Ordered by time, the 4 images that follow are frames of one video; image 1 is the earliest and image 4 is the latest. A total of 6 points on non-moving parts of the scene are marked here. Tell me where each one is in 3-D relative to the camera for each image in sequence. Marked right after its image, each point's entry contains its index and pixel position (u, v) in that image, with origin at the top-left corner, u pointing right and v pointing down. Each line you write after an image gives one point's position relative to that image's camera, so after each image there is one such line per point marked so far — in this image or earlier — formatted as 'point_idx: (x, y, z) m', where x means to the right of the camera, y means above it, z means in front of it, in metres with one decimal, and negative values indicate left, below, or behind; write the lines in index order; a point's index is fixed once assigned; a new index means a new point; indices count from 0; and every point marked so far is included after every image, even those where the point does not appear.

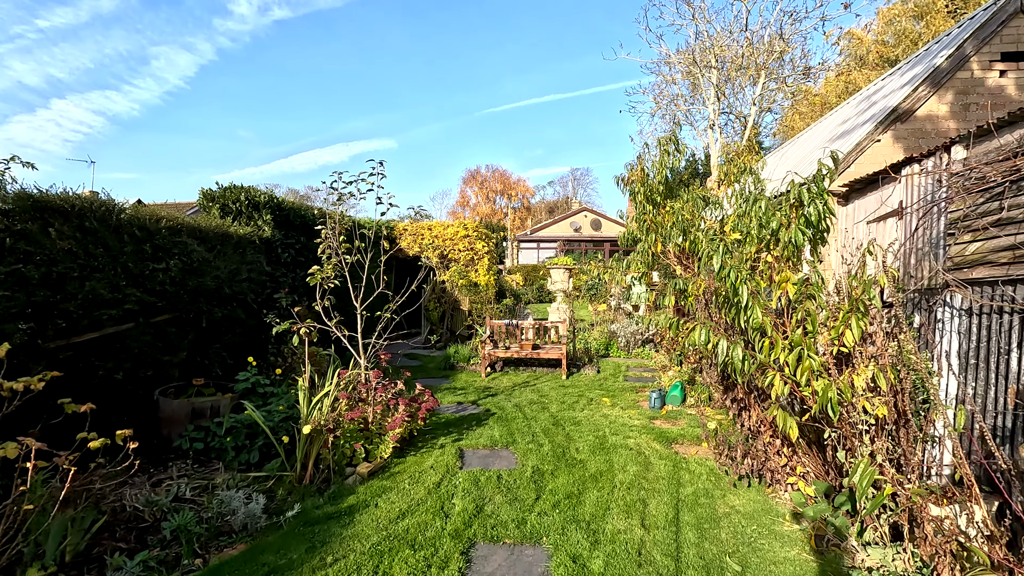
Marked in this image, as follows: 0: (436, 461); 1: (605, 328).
0: (-0.6, -1.3, +4.0) m
1: (+1.7, -0.8, +9.7) m
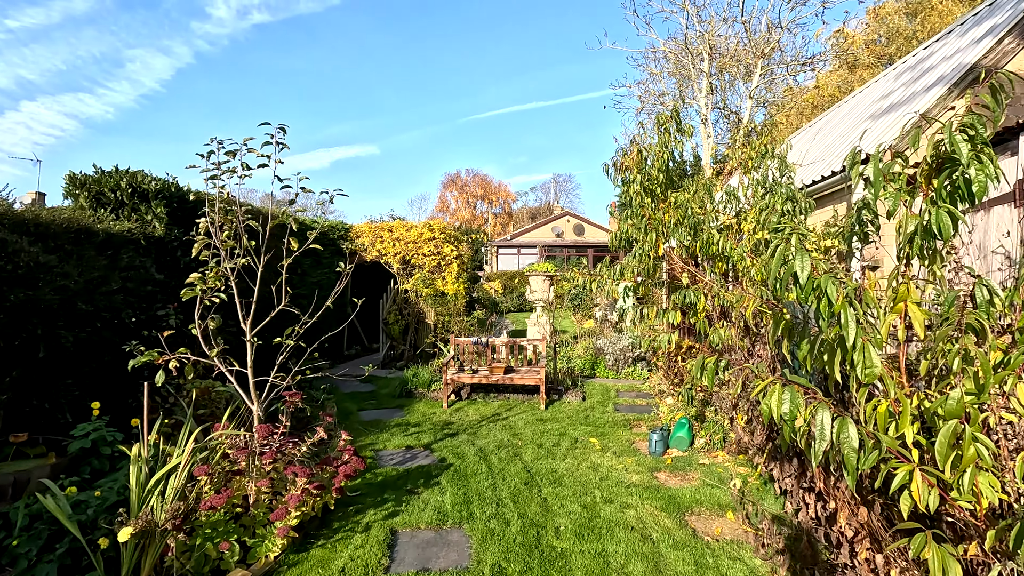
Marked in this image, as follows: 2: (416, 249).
0: (-0.8, -1.4, +2.7) m
1: (+1.3, -0.9, +8.5) m
2: (-1.6, +0.6, +8.6) m
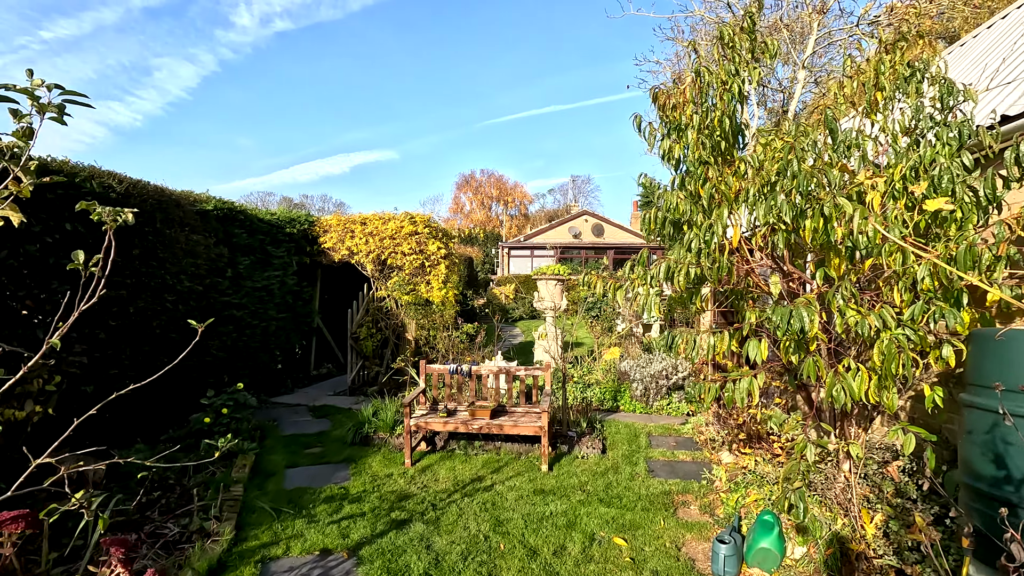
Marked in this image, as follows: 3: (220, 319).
0: (-1.0, -1.4, +1.0) m
1: (+1.3, -1.0, +6.7) m
2: (-1.6, +0.5, +6.9) m
3: (-2.9, -0.3, +5.3) m
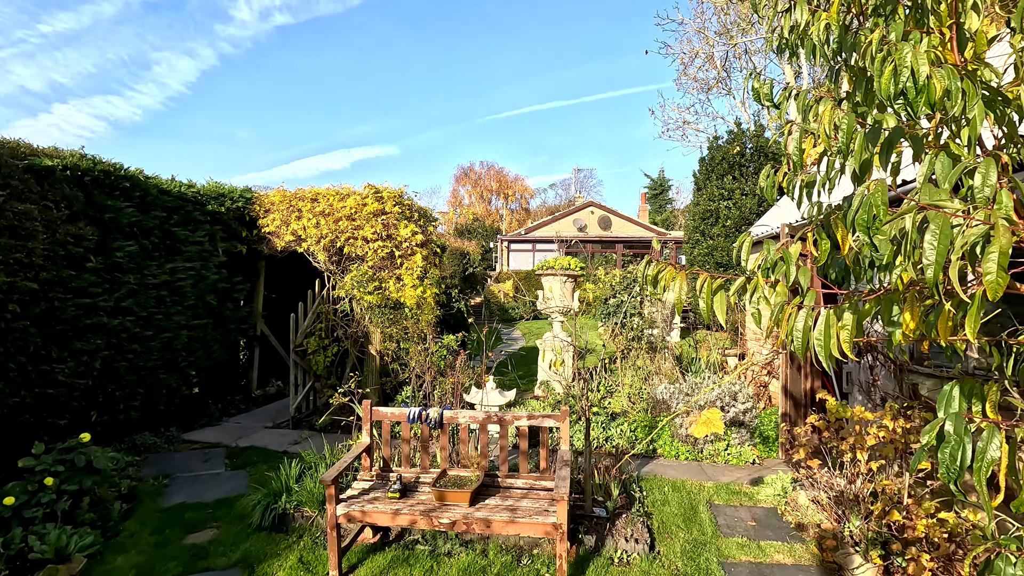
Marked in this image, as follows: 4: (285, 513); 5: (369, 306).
0: (-1.1, -1.4, -0.7) m
1: (+1.2, -1.0, +5.0) m
2: (-1.6, +0.6, +5.2) m
3: (-2.9, -0.3, +3.6) m
4: (-1.4, -1.3, +3.2) m
5: (-1.4, -0.2, +5.3) m
